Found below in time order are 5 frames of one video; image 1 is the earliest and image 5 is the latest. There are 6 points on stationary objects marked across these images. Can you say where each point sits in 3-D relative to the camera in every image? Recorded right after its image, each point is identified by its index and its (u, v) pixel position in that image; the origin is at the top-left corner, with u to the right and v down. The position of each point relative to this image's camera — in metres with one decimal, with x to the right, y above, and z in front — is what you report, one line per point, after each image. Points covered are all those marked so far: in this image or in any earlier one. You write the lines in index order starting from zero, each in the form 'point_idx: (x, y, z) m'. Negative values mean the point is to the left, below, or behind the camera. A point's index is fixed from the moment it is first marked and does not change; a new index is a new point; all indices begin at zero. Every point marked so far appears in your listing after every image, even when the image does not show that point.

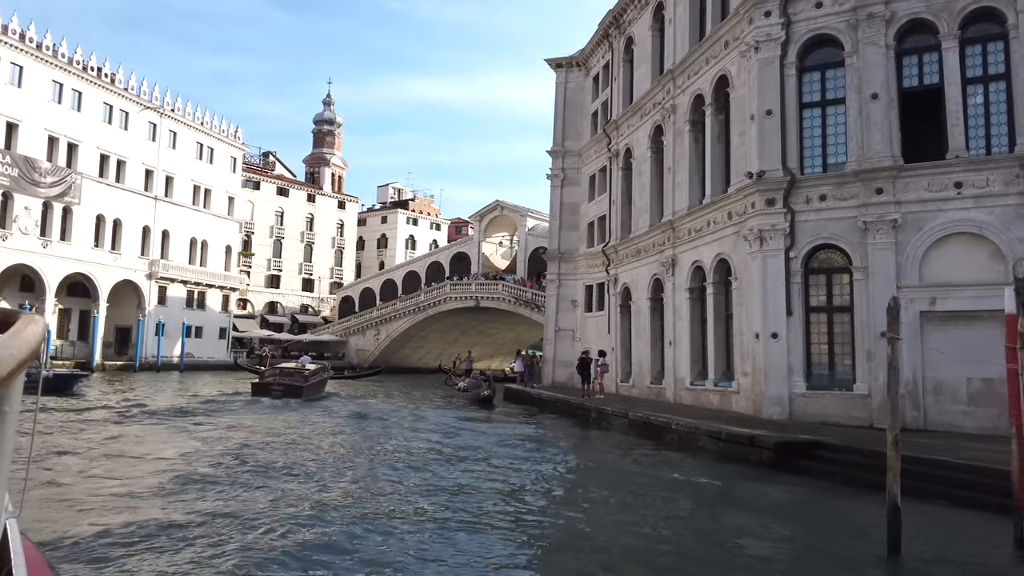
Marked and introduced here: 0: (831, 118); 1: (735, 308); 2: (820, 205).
0: (+7.2, +3.8, +17.5) m
1: (+5.4, -0.5, +18.6) m
2: (+6.7, +1.8, +17.1) m
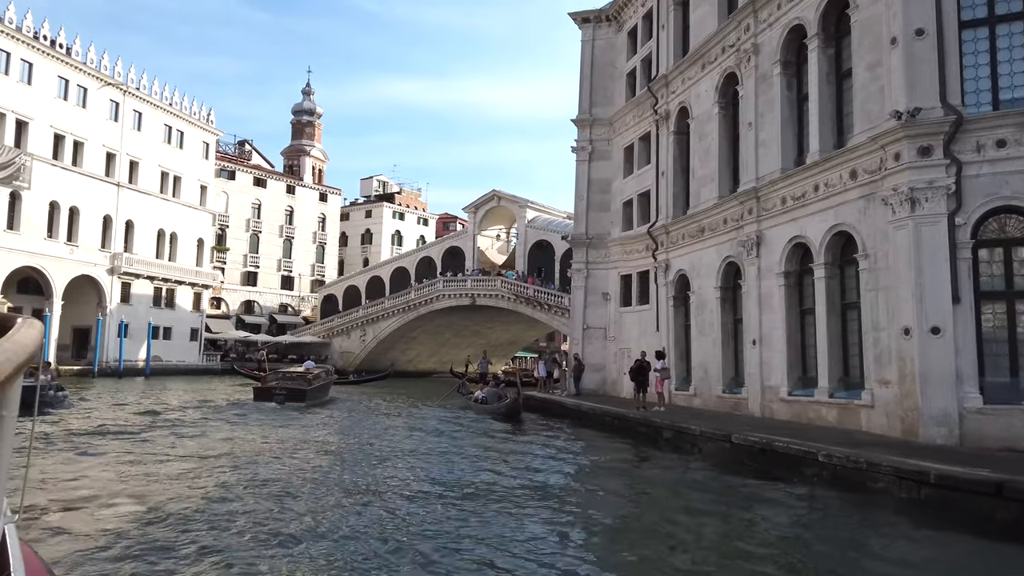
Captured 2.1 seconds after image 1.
0: (+8.3, +4.2, +13.0) m
1: (+6.4, -0.1, +14.1) m
2: (+7.9, +2.2, +12.6) m
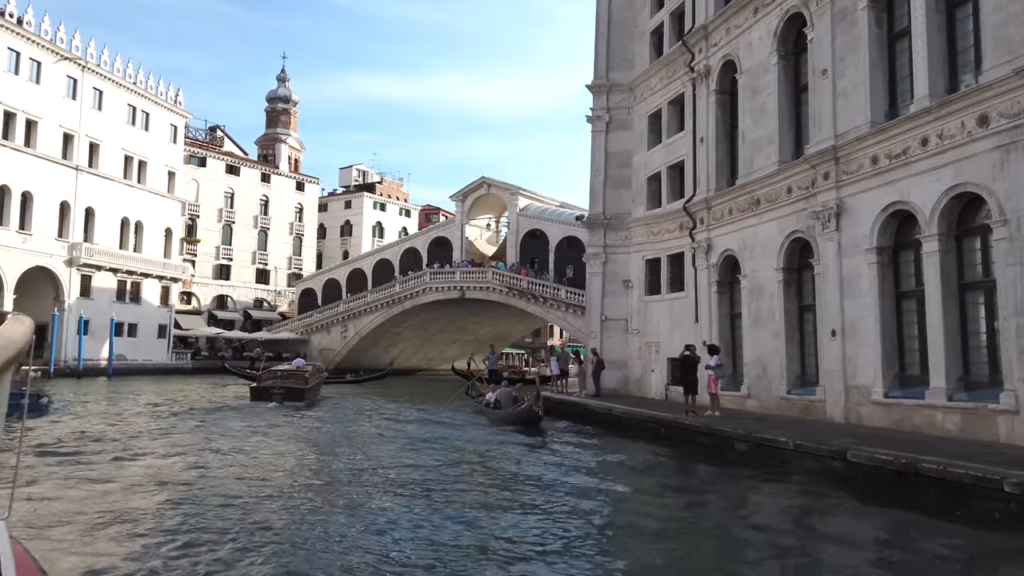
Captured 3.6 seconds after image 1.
0: (+8.9, +4.6, +10.1) m
1: (+7.1, +0.2, +11.2) m
2: (+8.6, +2.6, +9.7) m
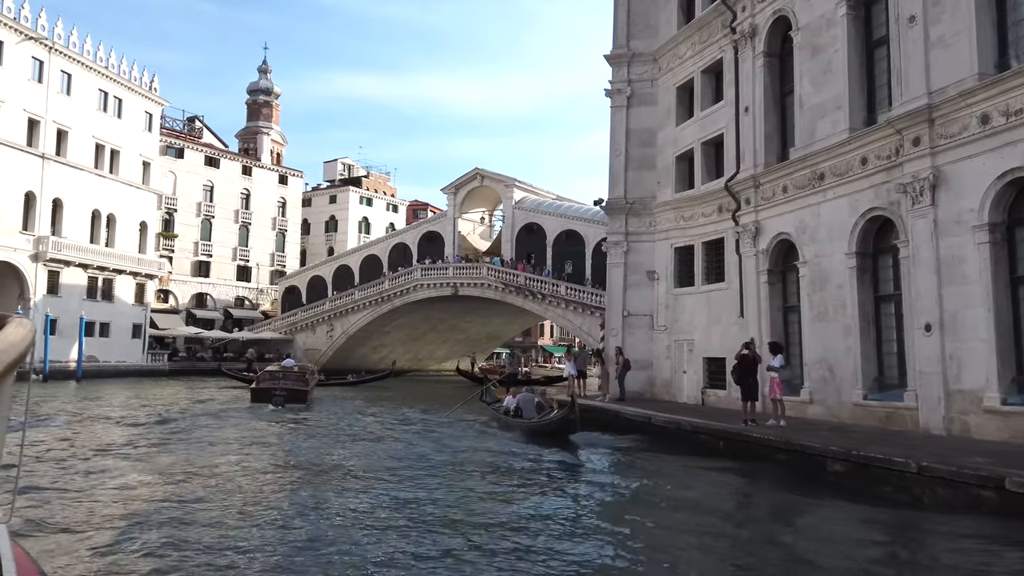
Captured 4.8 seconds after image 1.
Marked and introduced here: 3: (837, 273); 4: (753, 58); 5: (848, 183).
0: (+9.5, +4.8, +7.8) m
1: (+7.7, +0.5, +8.9) m
2: (+9.2, +2.8, +7.4) m
3: (+6.0, +0.3, +14.4) m
4: (+5.3, +5.1, +17.2) m
5: (+6.1, +1.9, +14.1) m
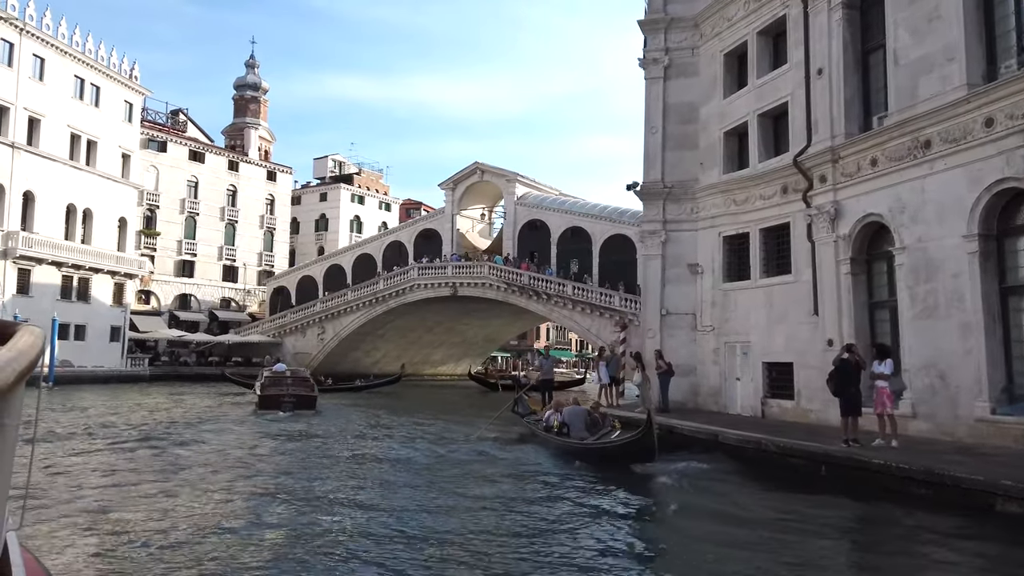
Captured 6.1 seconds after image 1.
0: (+10.3, +5.0, +5.4) m
1: (+8.5, +0.6, +6.4) m
2: (+10.0, +3.0, +5.0) m
3: (+6.7, +0.4, +11.9) m
4: (+5.9, +5.2, +14.7) m
5: (+6.8, +2.1, +11.6) m
